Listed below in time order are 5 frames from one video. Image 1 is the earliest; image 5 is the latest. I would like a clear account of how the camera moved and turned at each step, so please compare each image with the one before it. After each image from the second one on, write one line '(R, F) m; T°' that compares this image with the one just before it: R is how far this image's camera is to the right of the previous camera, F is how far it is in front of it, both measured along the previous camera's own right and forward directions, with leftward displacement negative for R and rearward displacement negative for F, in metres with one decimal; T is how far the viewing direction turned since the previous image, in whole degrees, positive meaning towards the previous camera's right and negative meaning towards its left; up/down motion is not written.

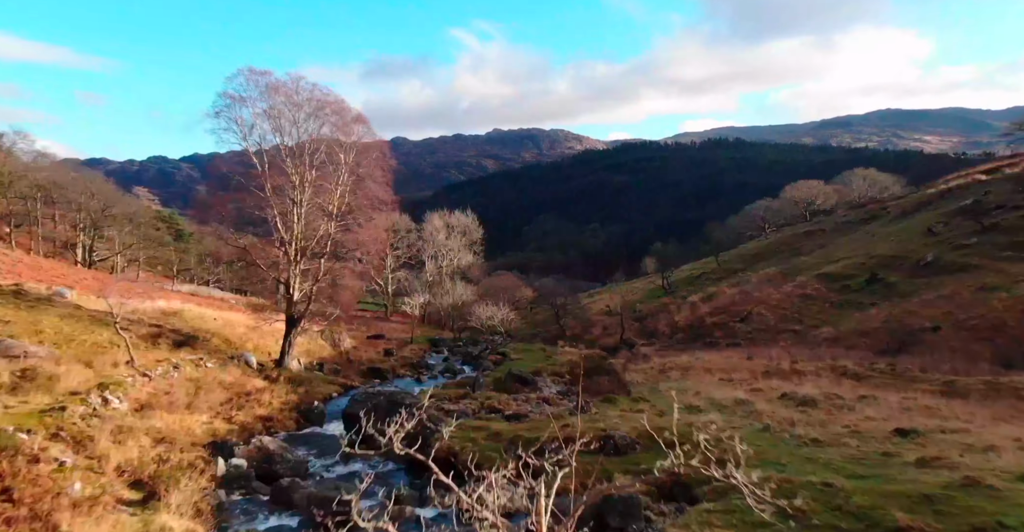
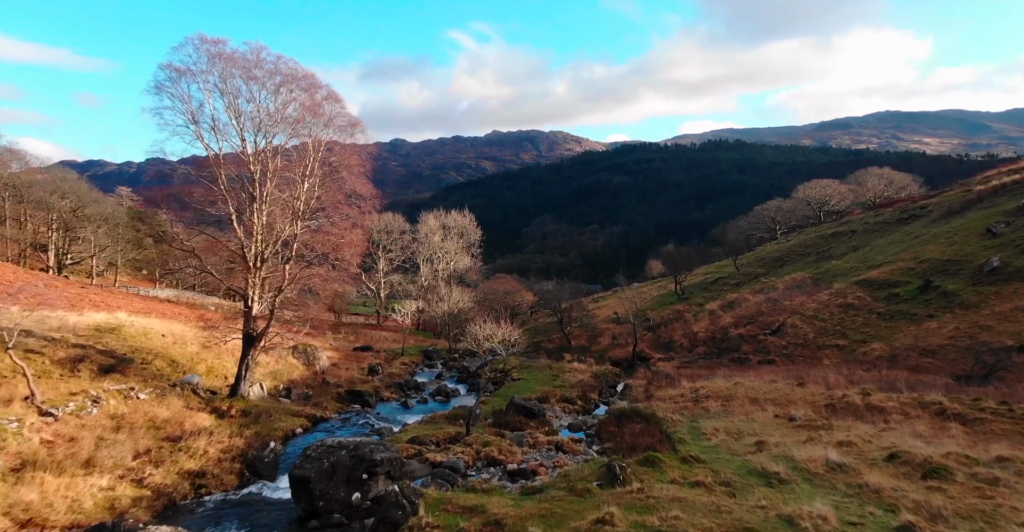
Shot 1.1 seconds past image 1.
(-0.1, +5.3) m; 0°
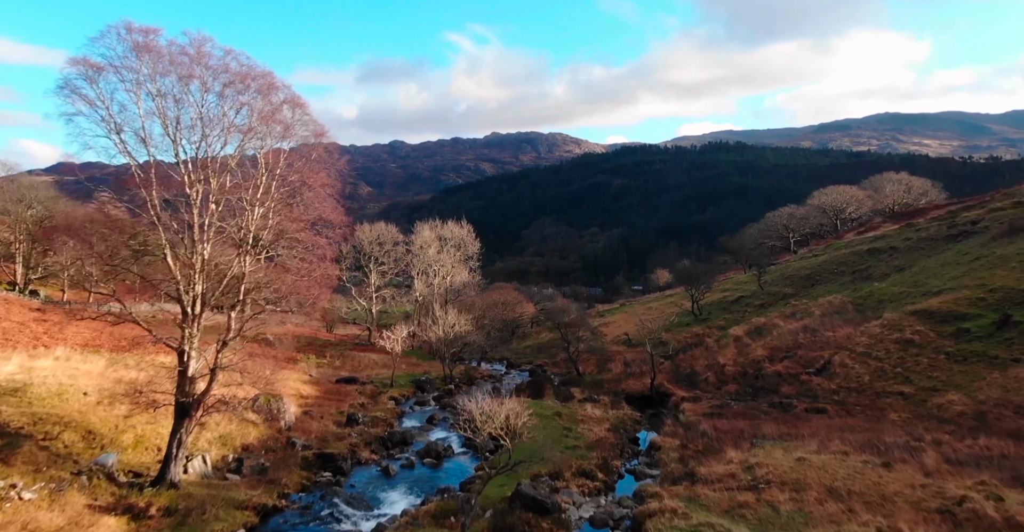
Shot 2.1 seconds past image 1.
(-0.2, +5.6) m; 0°
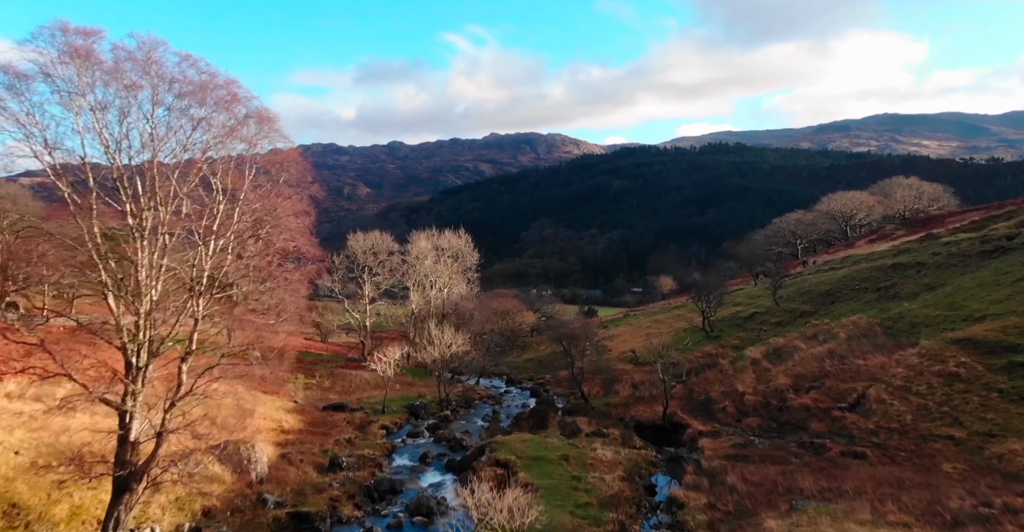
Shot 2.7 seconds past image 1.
(-0.1, +3.3) m; 0°
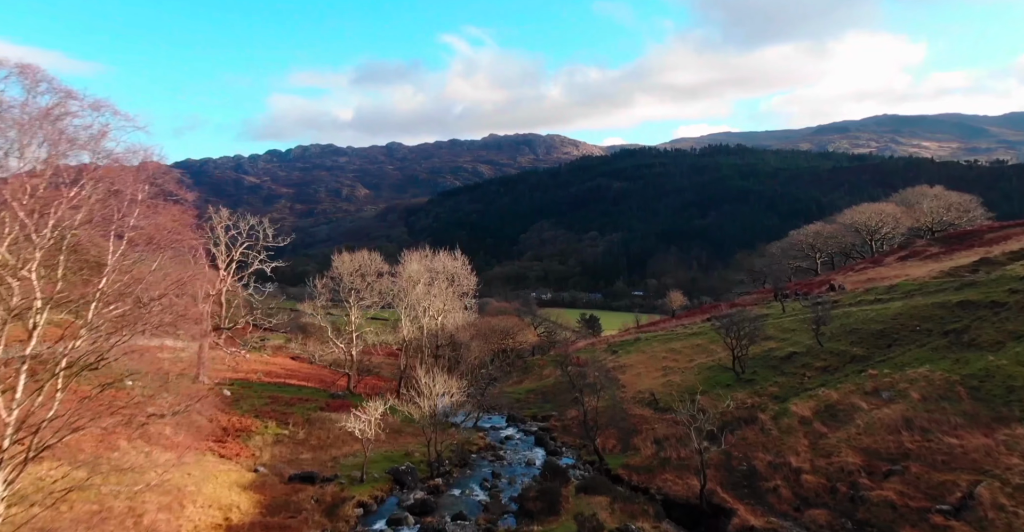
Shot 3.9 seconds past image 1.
(-0.2, +7.2) m; 0°
